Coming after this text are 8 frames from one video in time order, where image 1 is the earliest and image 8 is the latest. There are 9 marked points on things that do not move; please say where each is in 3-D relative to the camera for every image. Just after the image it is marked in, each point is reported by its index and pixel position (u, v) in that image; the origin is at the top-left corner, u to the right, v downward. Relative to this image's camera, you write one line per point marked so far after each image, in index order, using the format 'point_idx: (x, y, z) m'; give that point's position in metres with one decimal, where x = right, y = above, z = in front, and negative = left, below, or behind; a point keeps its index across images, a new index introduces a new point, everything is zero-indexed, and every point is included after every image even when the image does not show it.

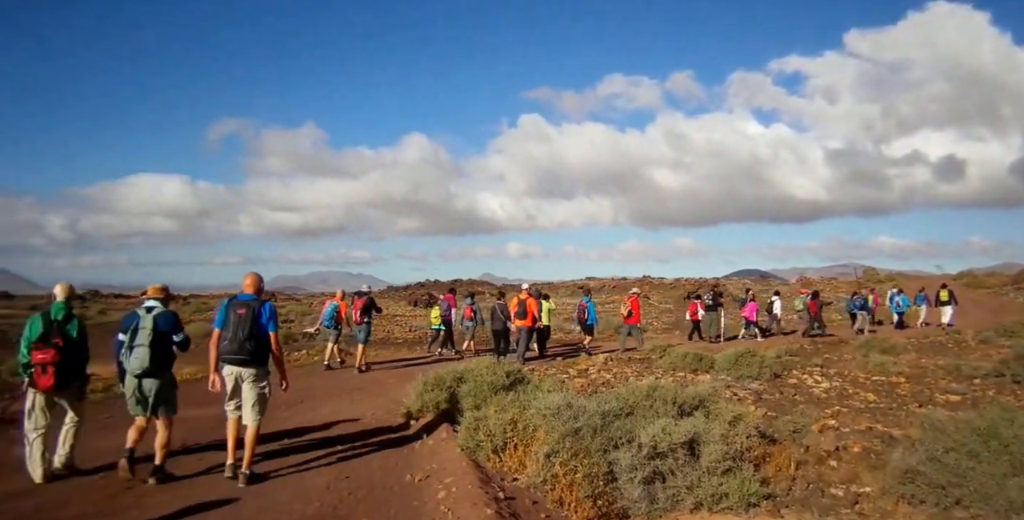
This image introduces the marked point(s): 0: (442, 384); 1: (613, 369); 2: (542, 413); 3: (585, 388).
0: (-1.2, -2.2, +13.0) m
1: (+2.2, -2.3, +15.4) m
2: (+0.5, -2.5, +11.6) m
3: (+1.4, -2.4, +13.5) m
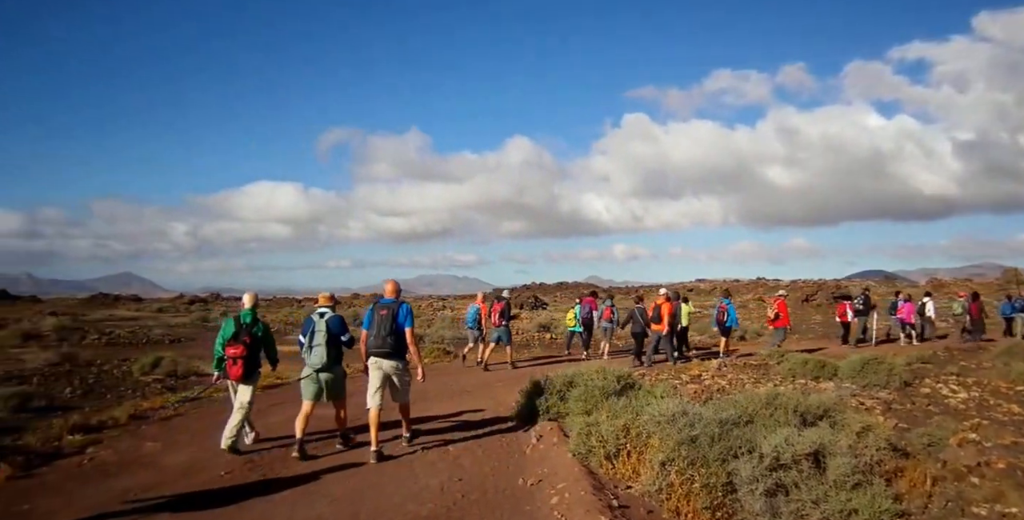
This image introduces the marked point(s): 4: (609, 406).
0: (+0.8, -2.3, +12.8) m
1: (+4.4, -2.3, +14.7) m
2: (+2.3, -2.5, +11.2) m
3: (+3.4, -2.4, +12.9) m
4: (+1.6, -2.4, +11.9) m
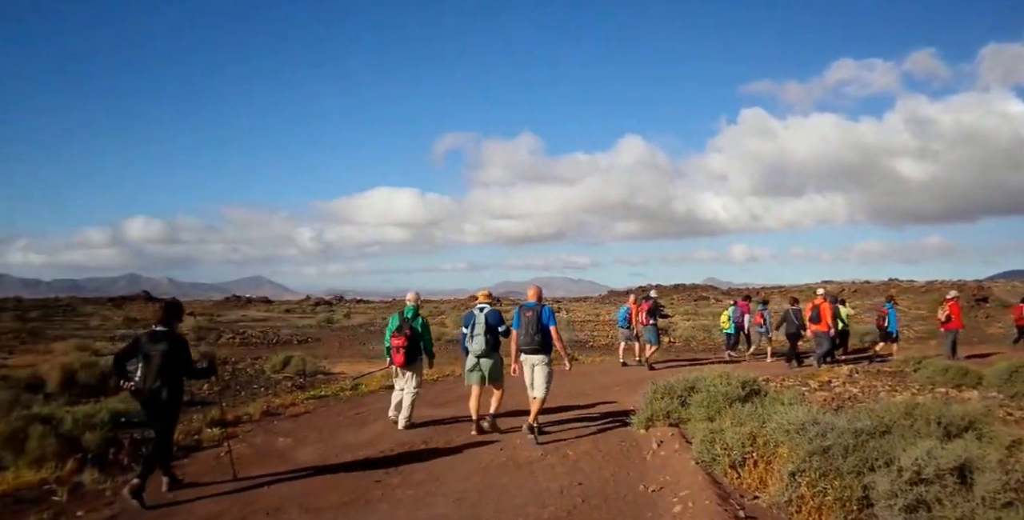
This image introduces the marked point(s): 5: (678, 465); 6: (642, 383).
0: (+2.8, -2.3, +12.4) m
1: (+6.7, -2.3, +13.9) m
2: (+4.0, -2.5, +10.6) m
3: (+5.4, -2.4, +12.2) m
4: (+3.5, -2.4, +11.4) m
5: (+2.5, -3.1, +10.7) m
6: (+2.9, -2.8, +16.2) m
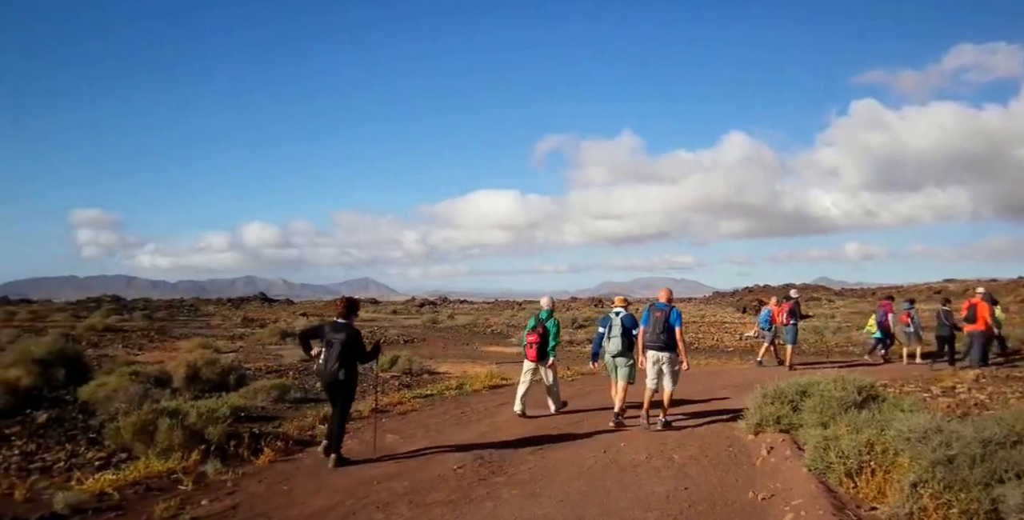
0: (+4.5, -2.3, +12.0) m
1: (+8.5, -2.3, +13.0) m
2: (+5.5, -2.5, +10.1) m
3: (+7.0, -2.4, +11.5) m
4: (+5.1, -2.4, +10.9) m
5: (+4.0, -3.1, +10.3) m
6: (+5.1, -2.7, +15.7) m
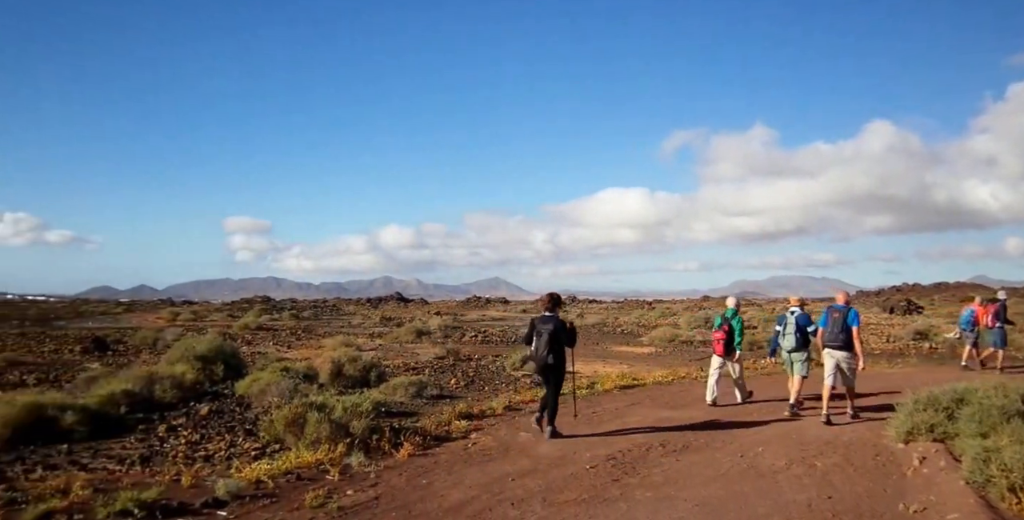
0: (+6.5, -2.2, +11.2) m
1: (+10.7, -2.2, +11.6) m
2: (+7.3, -2.4, +9.2) m
3: (+9.0, -2.3, +10.4) m
4: (+7.0, -2.4, +10.1) m
5: (+5.8, -3.0, +9.7) m
6: (+7.7, -2.7, +14.8) m
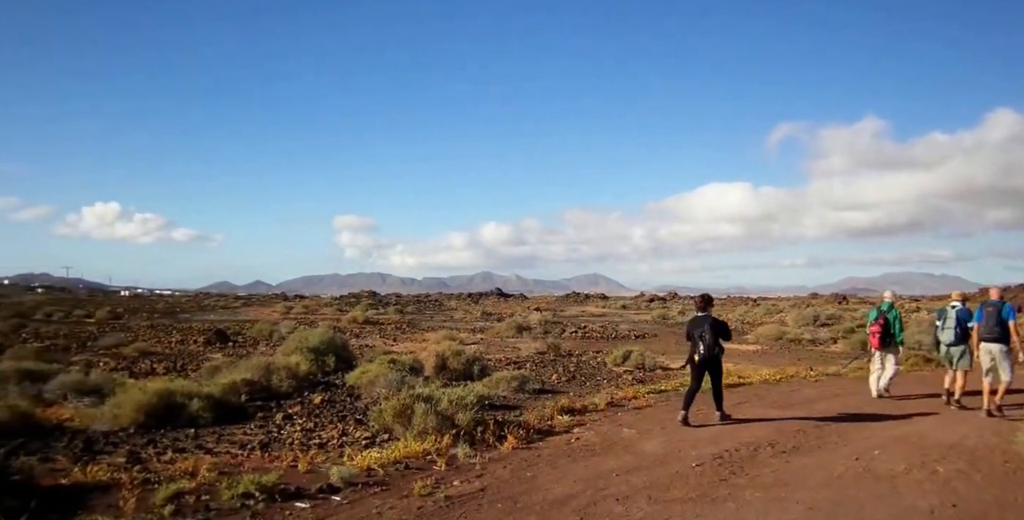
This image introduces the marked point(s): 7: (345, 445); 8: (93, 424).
0: (+8.1, -2.2, +10.5) m
1: (+12.2, -2.2, +10.4) m
2: (+8.6, -2.4, +8.3) m
3: (+10.5, -2.3, +9.4) m
4: (+8.4, -2.3, +9.3) m
5: (+7.2, -3.0, +9.0) m
6: (+9.6, -2.6, +13.9) m
7: (-2.4, -2.7, +10.5) m
8: (-6.4, -2.5, +11.0) m
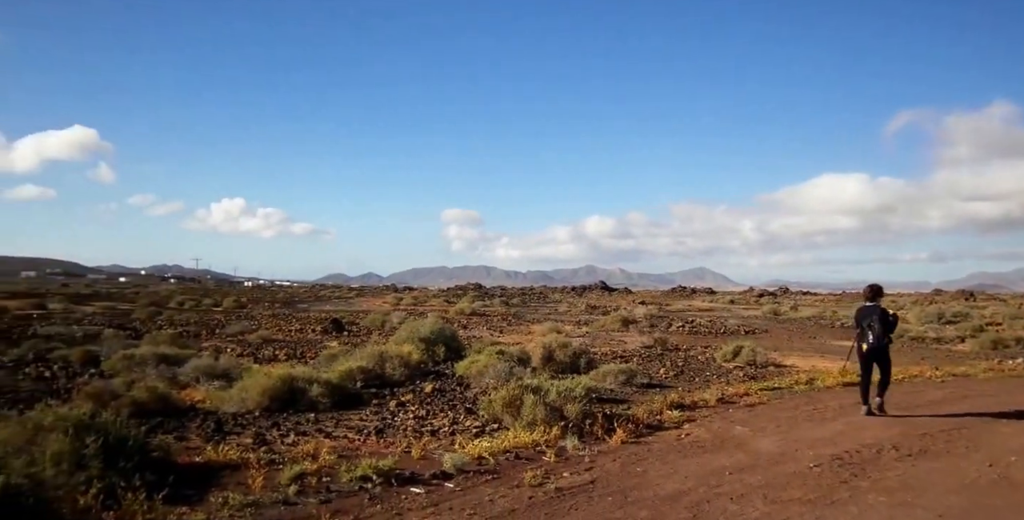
0: (+9.6, -2.1, +9.5) m
1: (+13.7, -2.1, +9.0) m
2: (+9.9, -2.3, +7.4) m
3: (+11.8, -2.2, +8.2) m
4: (+9.8, -2.3, +8.3) m
5: (+8.6, -2.9, +8.2) m
6: (+11.5, -2.5, +12.8) m
7: (-0.8, -2.6, +10.8) m
8: (-4.7, -2.4, +11.7) m
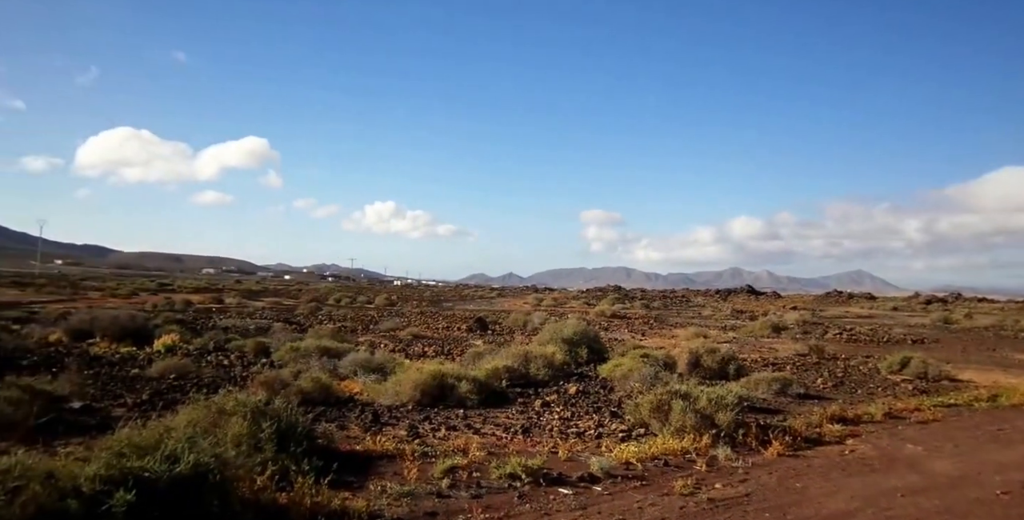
0: (+11.4, -2.2, +7.8) m
1: (+15.4, -2.3, +6.6) m
2: (+11.4, -2.5, +5.7) m
3: (+13.4, -2.4, +6.1) m
4: (+11.4, -2.4, +6.6) m
5: (+10.2, -3.0, +6.7) m
6: (+13.8, -2.6, +10.7) m
7: (+1.3, -2.6, +10.8) m
8: (-2.3, -2.4, +12.4) m
